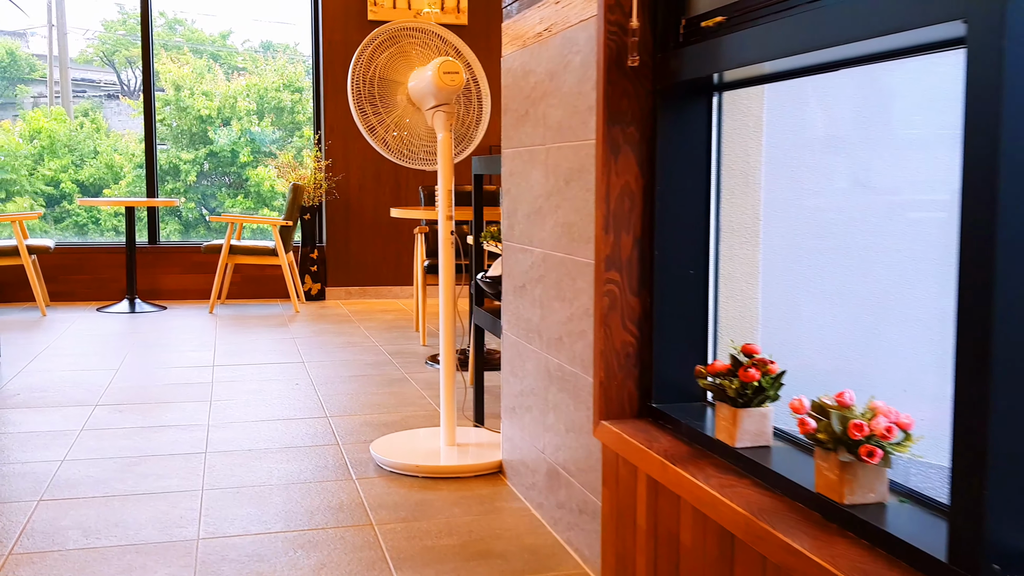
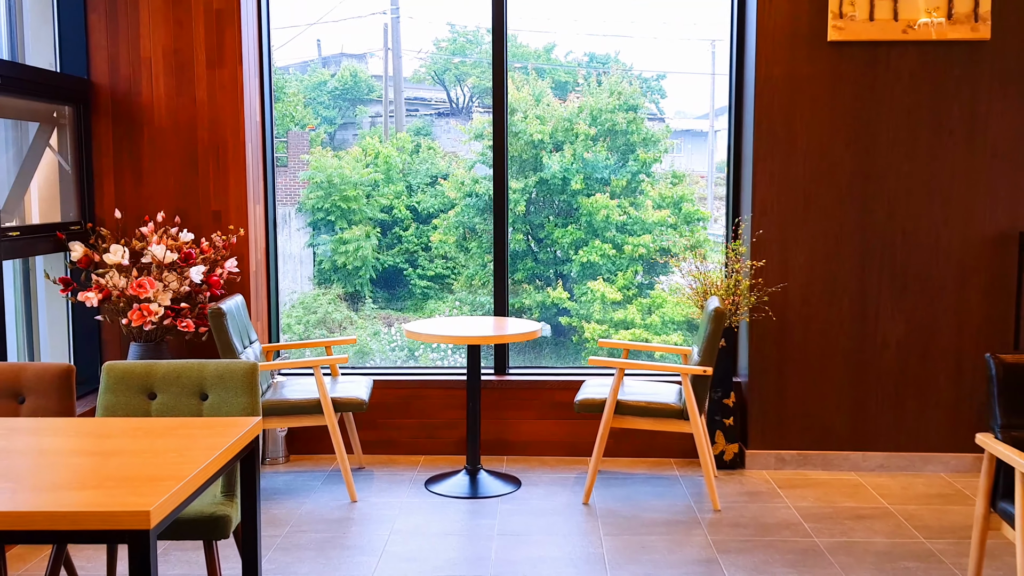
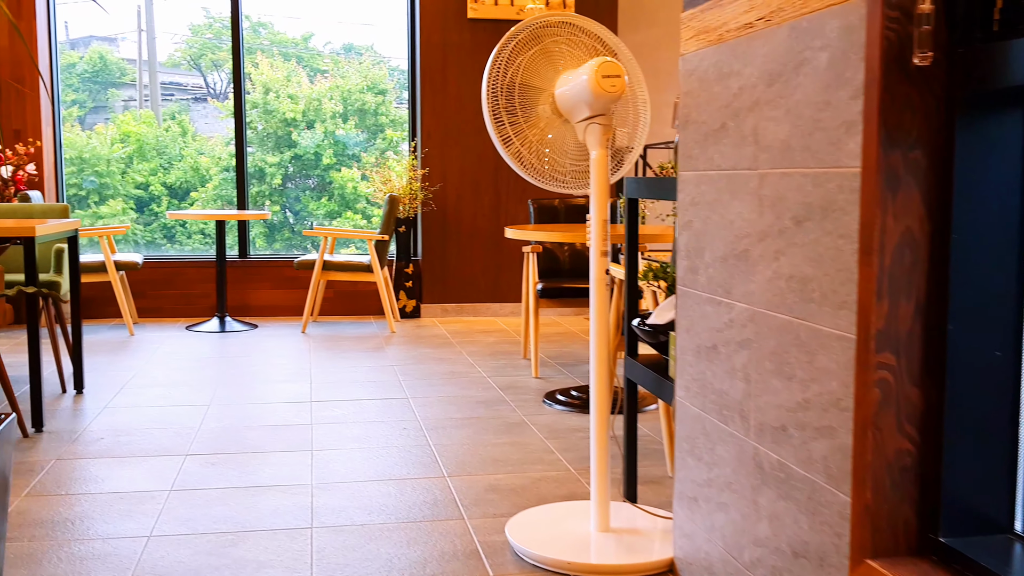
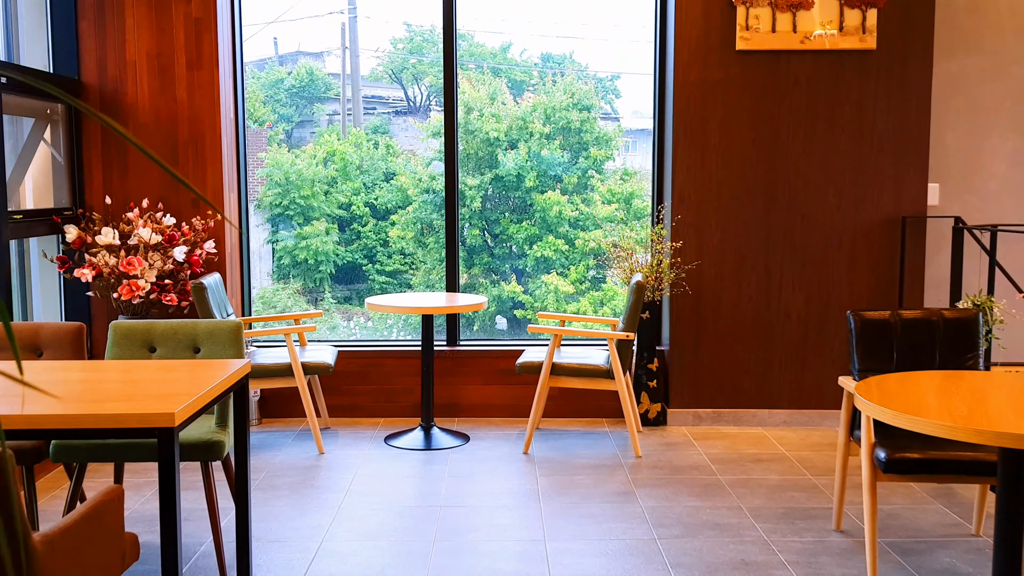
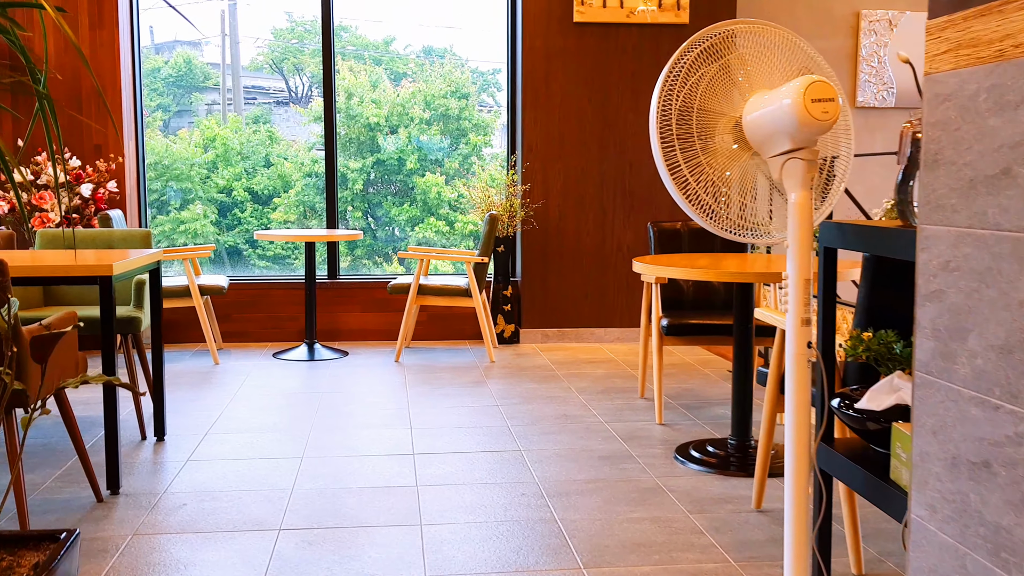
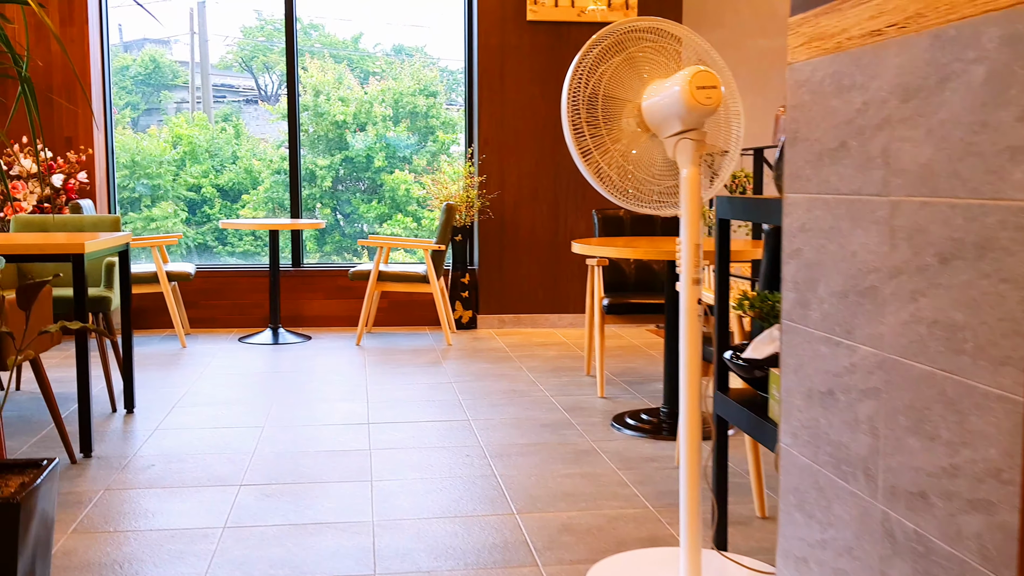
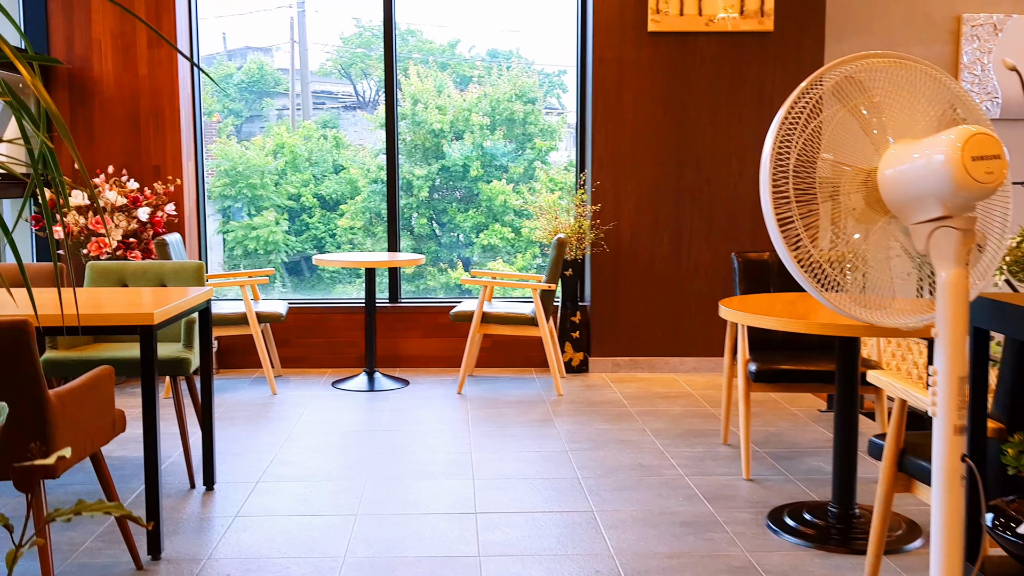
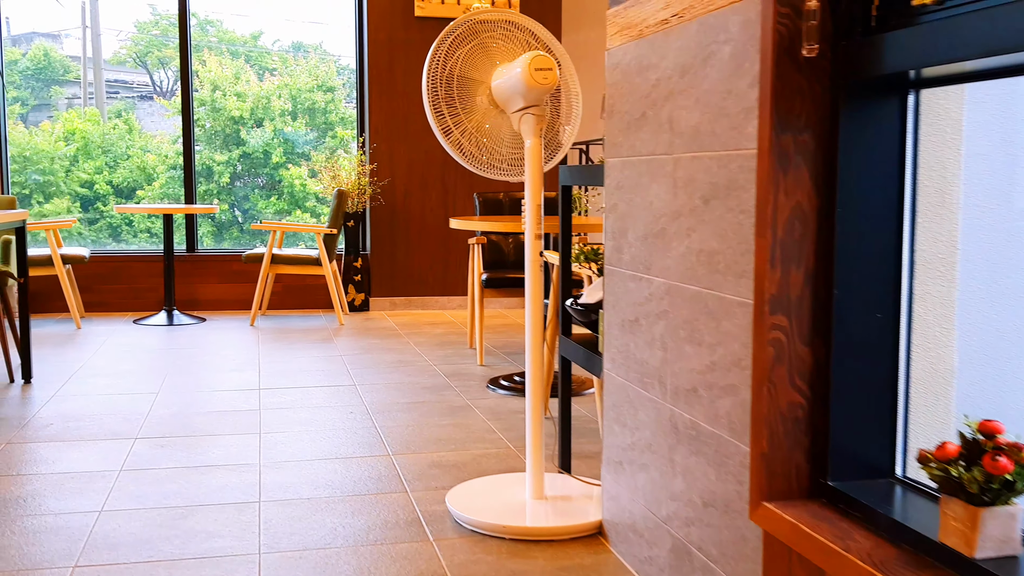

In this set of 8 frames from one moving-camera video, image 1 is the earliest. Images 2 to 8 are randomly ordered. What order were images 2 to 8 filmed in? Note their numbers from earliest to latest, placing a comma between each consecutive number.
8, 3, 6, 5, 7, 4, 2
